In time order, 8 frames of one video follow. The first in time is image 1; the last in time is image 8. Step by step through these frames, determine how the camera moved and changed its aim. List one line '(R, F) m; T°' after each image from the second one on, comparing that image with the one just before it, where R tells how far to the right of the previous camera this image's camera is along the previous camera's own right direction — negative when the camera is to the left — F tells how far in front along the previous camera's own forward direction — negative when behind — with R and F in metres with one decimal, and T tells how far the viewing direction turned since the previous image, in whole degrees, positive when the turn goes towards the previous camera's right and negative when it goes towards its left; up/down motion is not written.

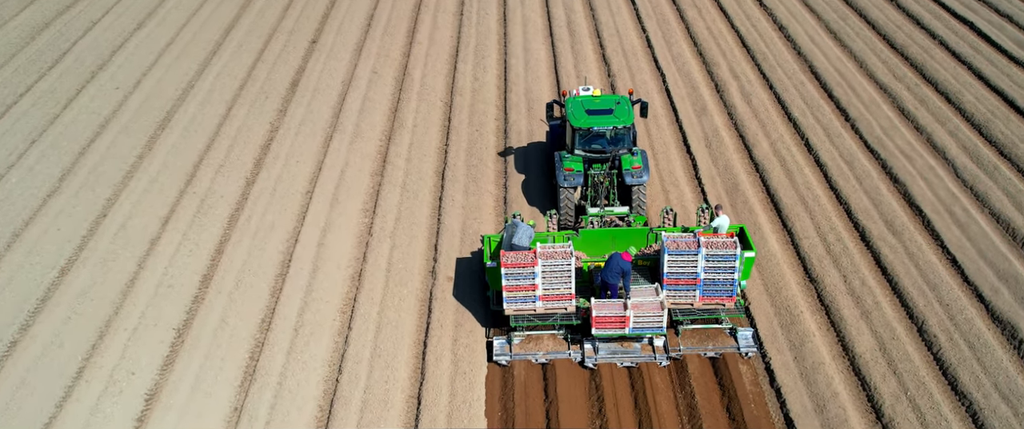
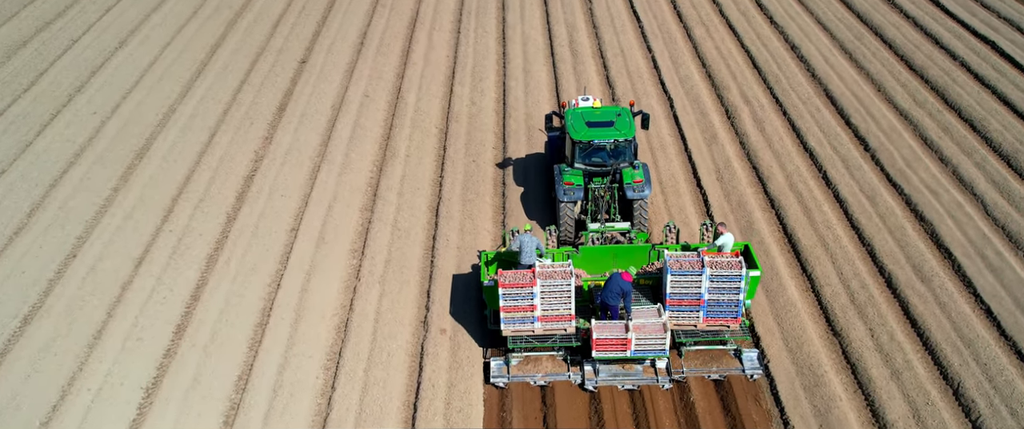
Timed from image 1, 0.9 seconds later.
(0.0, +0.4) m; 0°
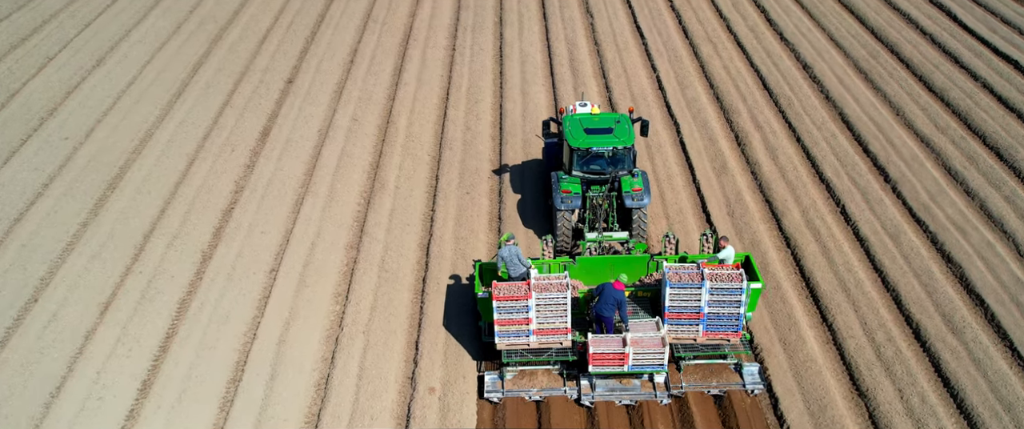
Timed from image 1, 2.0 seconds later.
(+0.1, +0.3) m; 0°
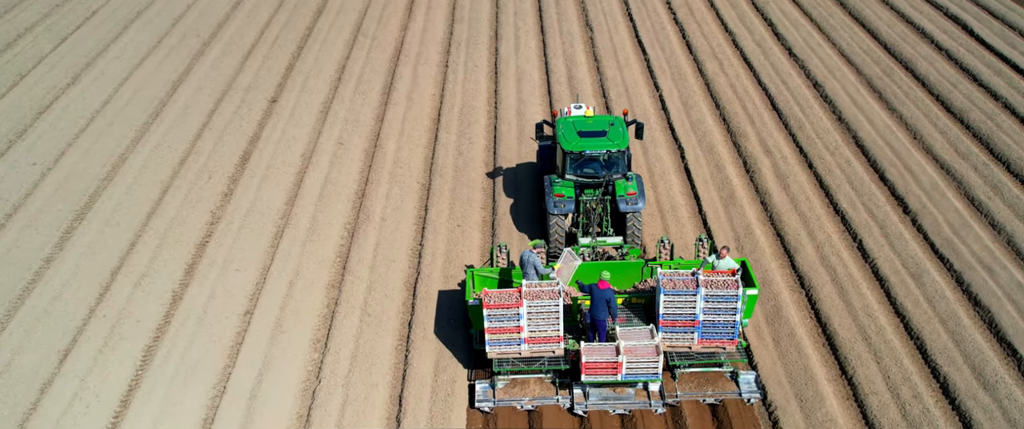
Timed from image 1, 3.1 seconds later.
(+0.1, +0.2) m; 0°
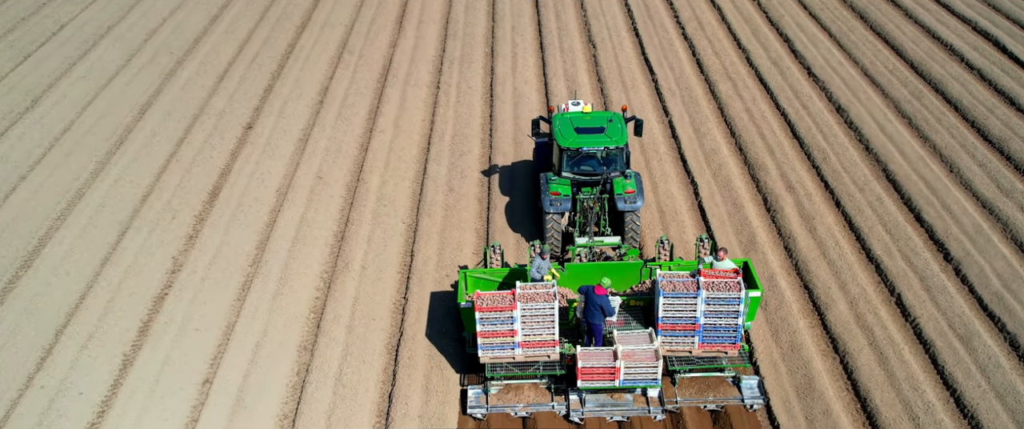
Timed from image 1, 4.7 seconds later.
(+0.1, +0.4) m; 0°
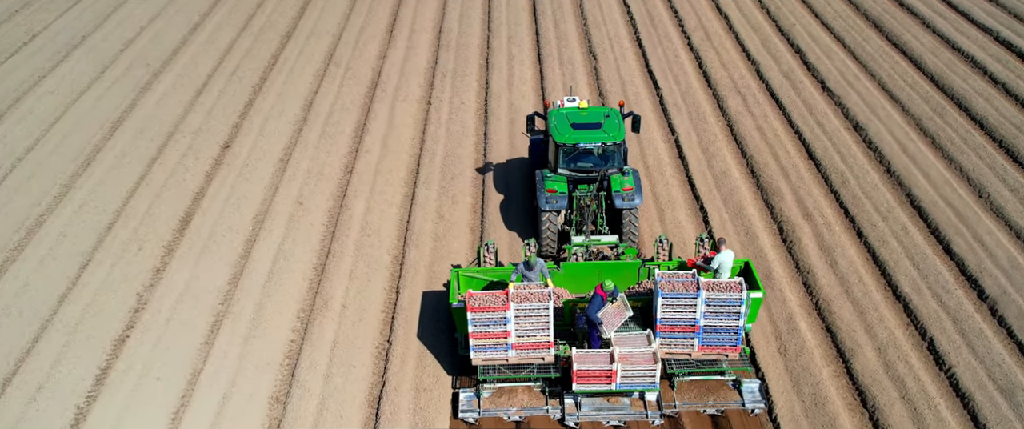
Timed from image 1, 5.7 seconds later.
(0.0, +0.3) m; 0°
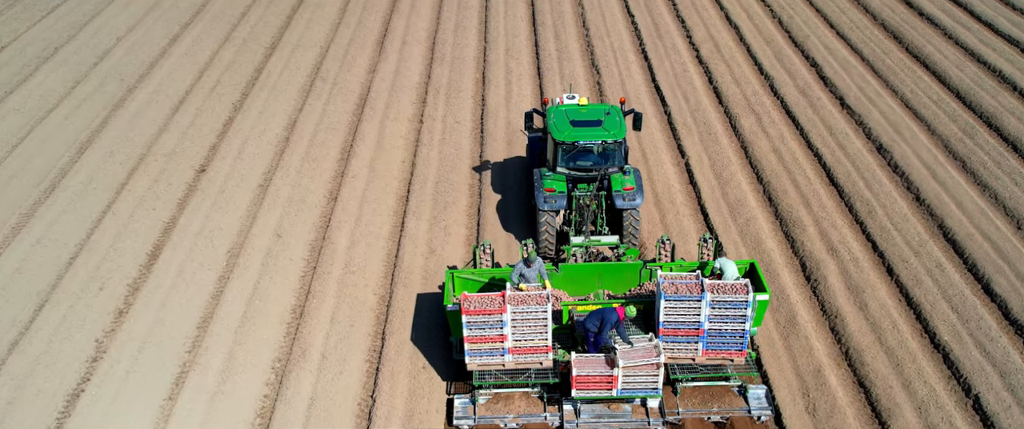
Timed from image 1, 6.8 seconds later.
(0.0, +0.4) m; 0°
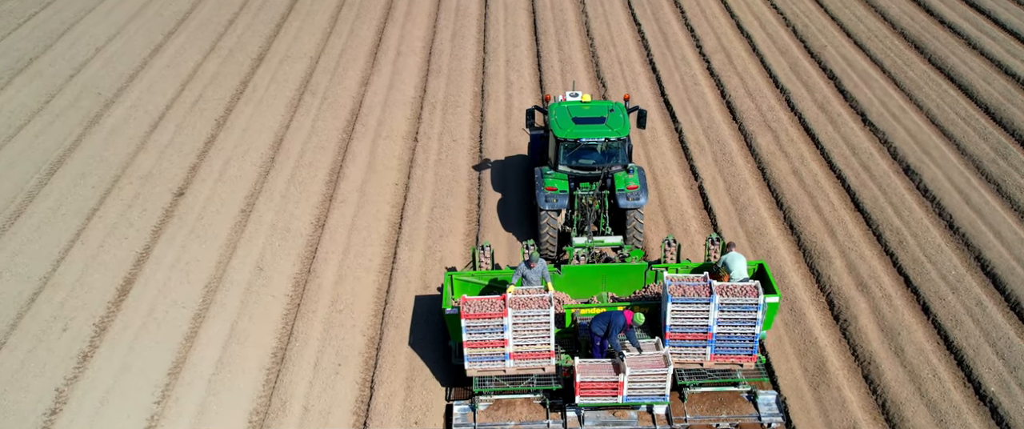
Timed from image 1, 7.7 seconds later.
(0.0, +0.3) m; 0°
